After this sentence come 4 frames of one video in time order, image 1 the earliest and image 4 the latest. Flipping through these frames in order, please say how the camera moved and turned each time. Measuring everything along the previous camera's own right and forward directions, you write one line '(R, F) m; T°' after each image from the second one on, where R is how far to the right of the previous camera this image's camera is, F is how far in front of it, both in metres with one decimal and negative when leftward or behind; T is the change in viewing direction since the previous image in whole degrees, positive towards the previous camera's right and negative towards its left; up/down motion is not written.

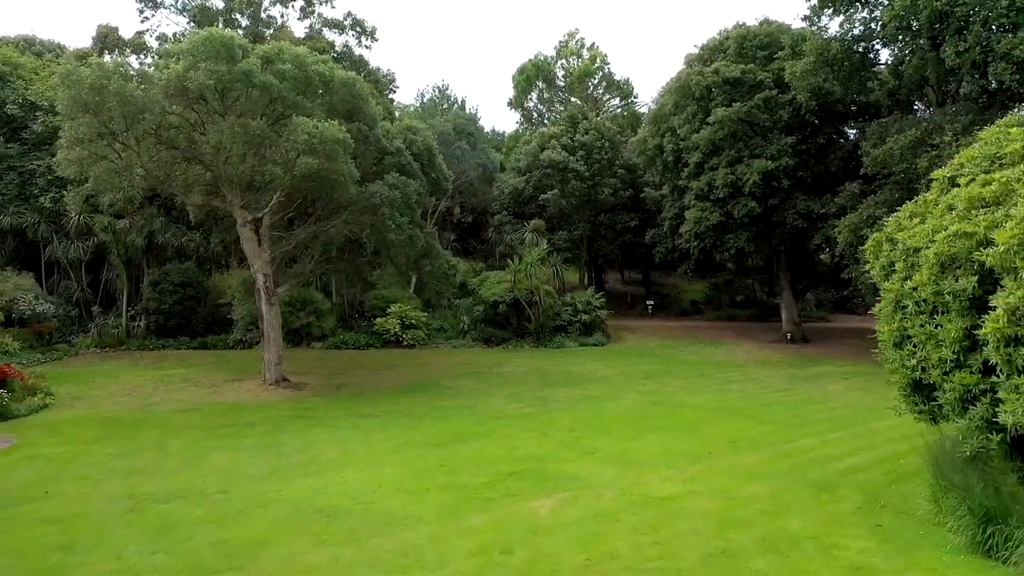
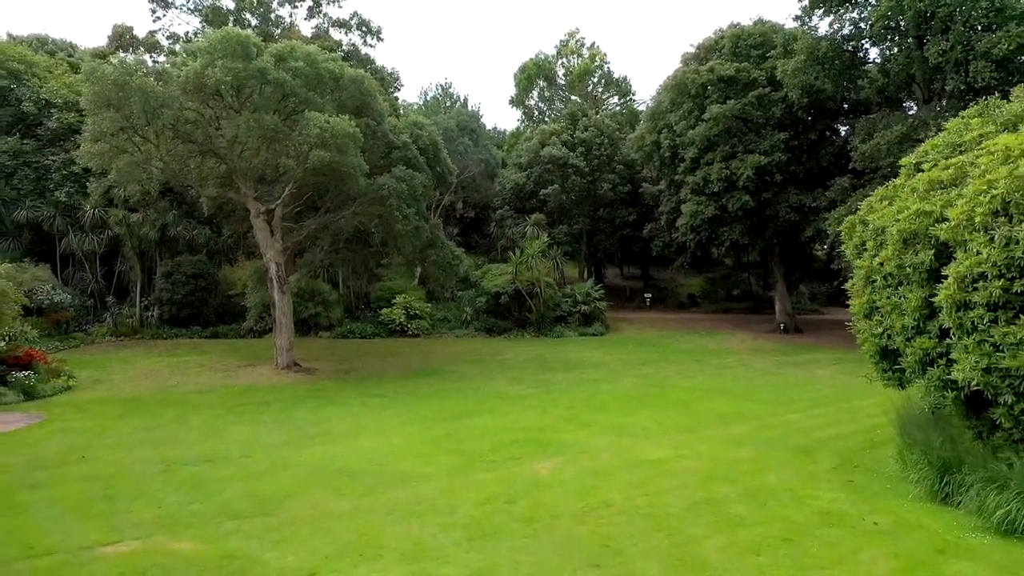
(0.0, -0.5) m; 0°
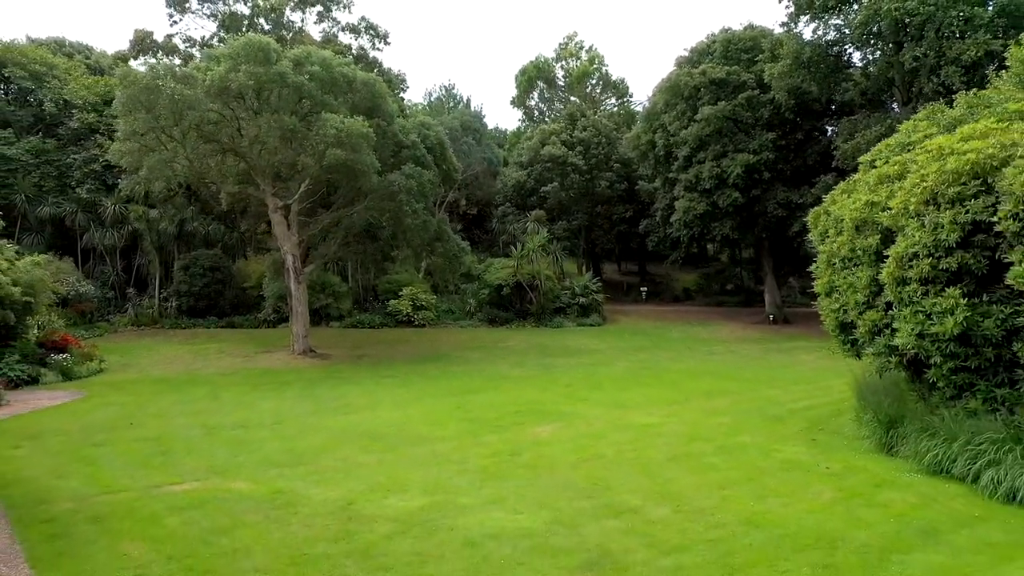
(0.0, -0.7) m; 0°
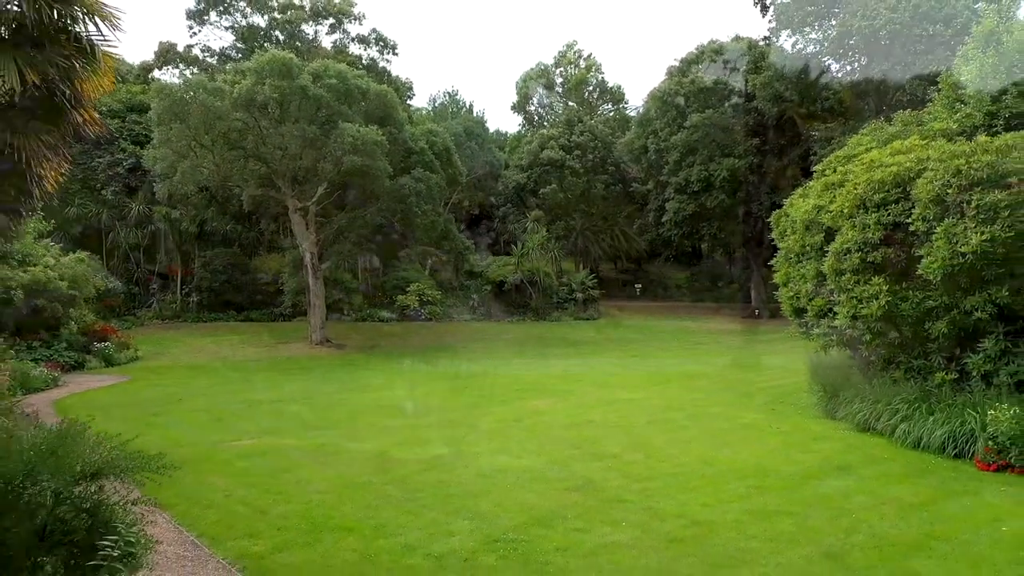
(0.0, -1.0) m; 0°
